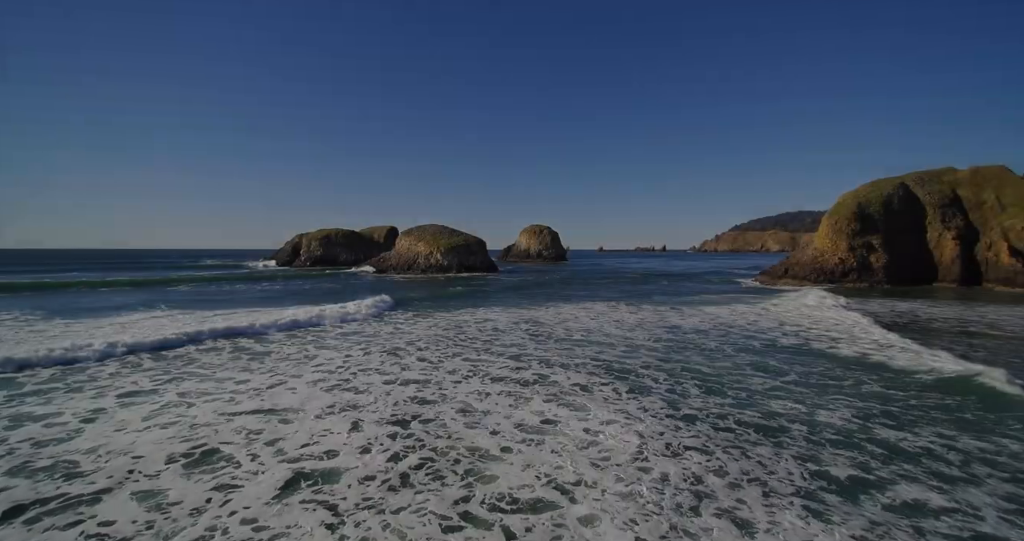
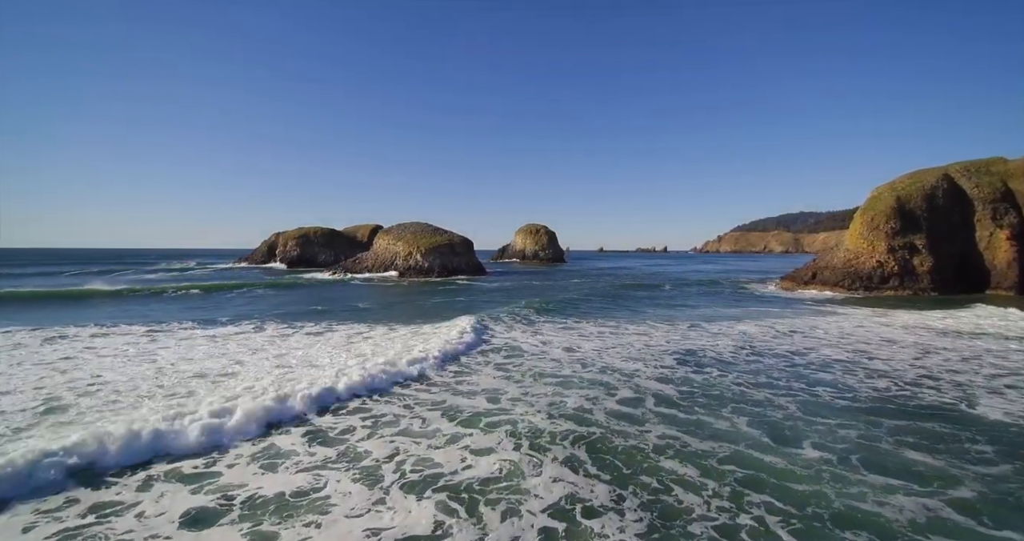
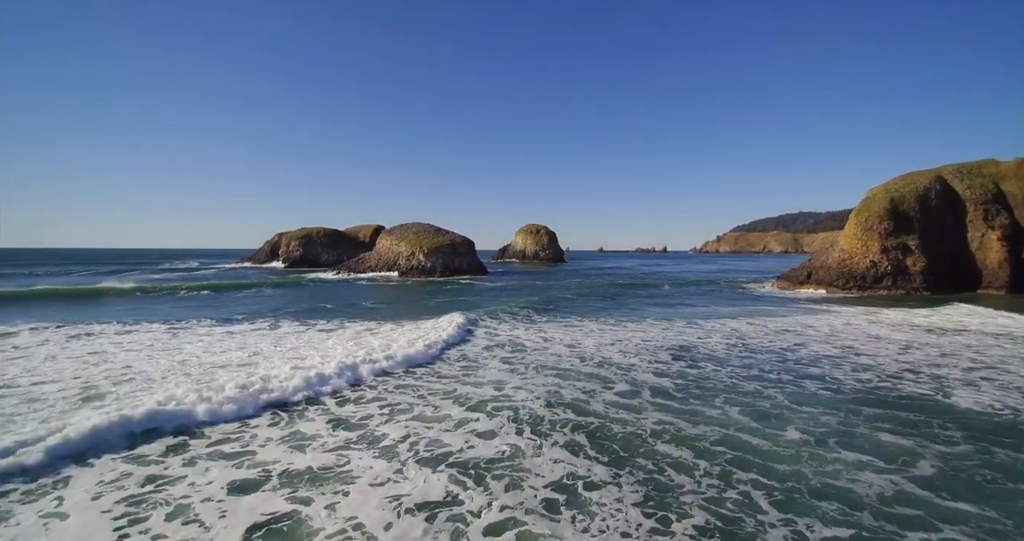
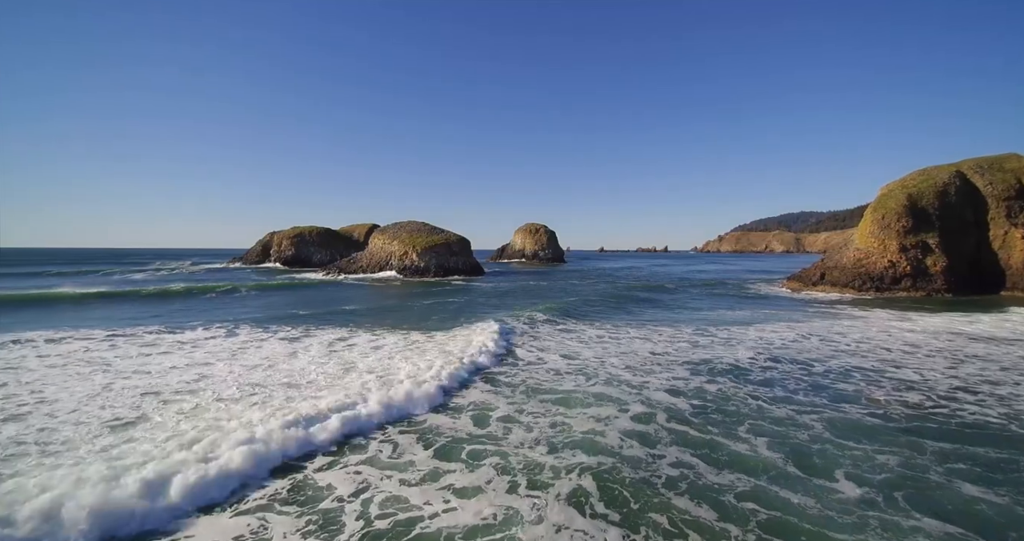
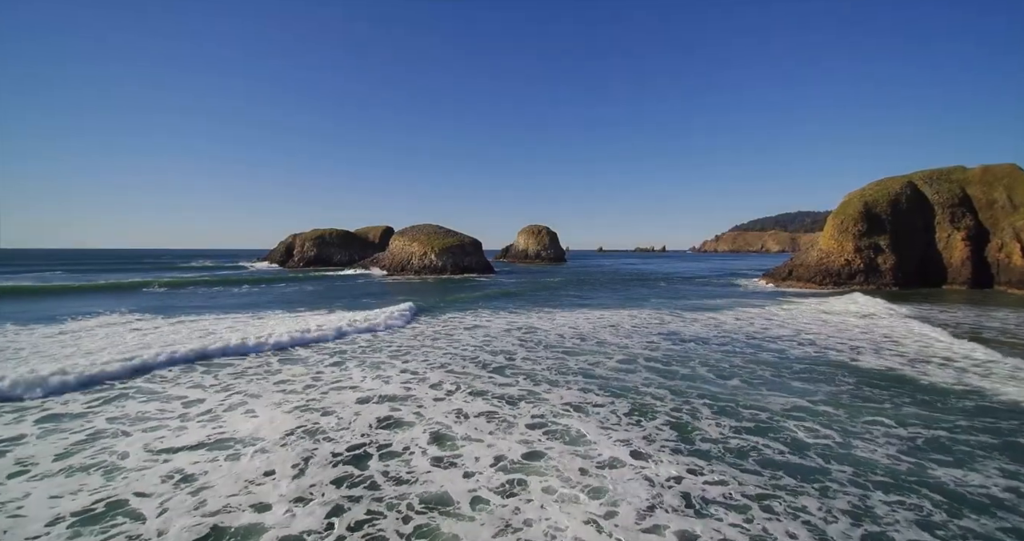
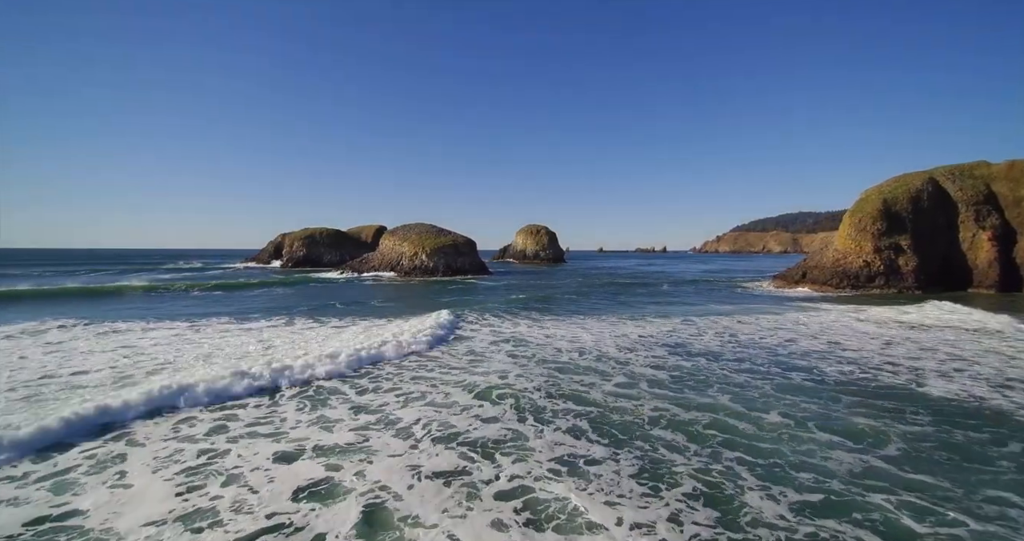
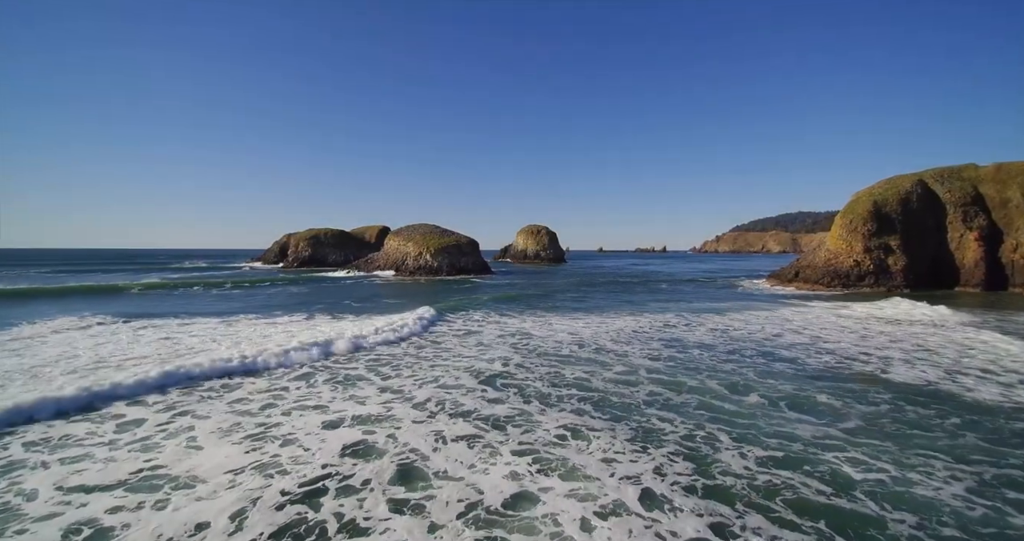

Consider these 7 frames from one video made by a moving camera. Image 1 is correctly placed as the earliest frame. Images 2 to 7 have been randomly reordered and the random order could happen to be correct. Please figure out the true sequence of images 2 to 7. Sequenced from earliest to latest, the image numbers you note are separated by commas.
5, 7, 6, 3, 2, 4
